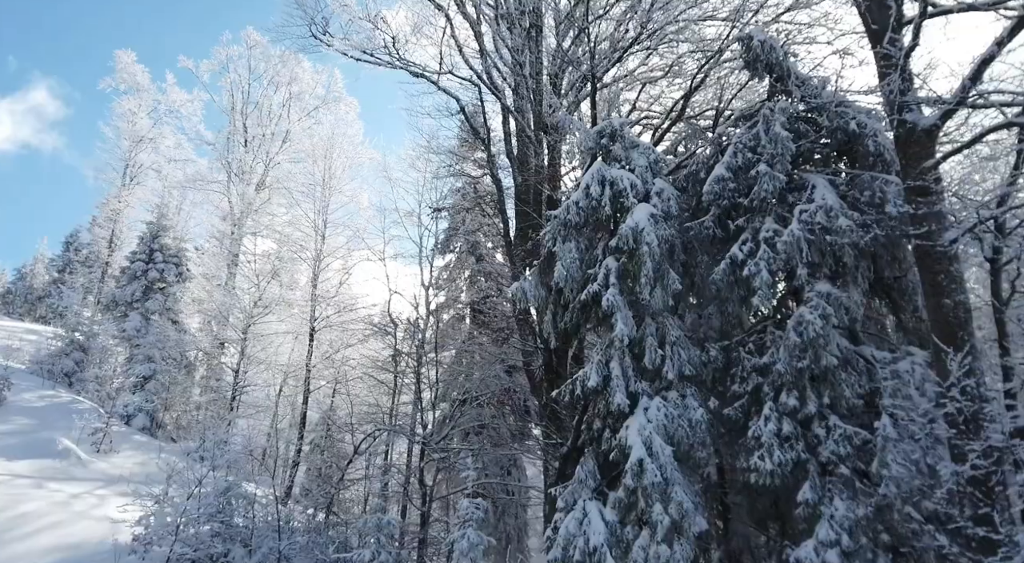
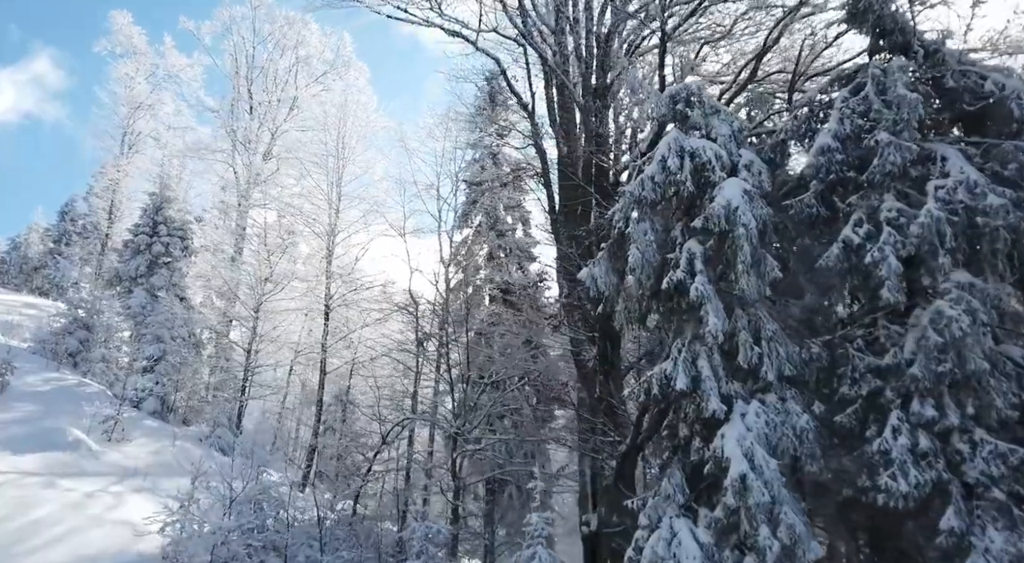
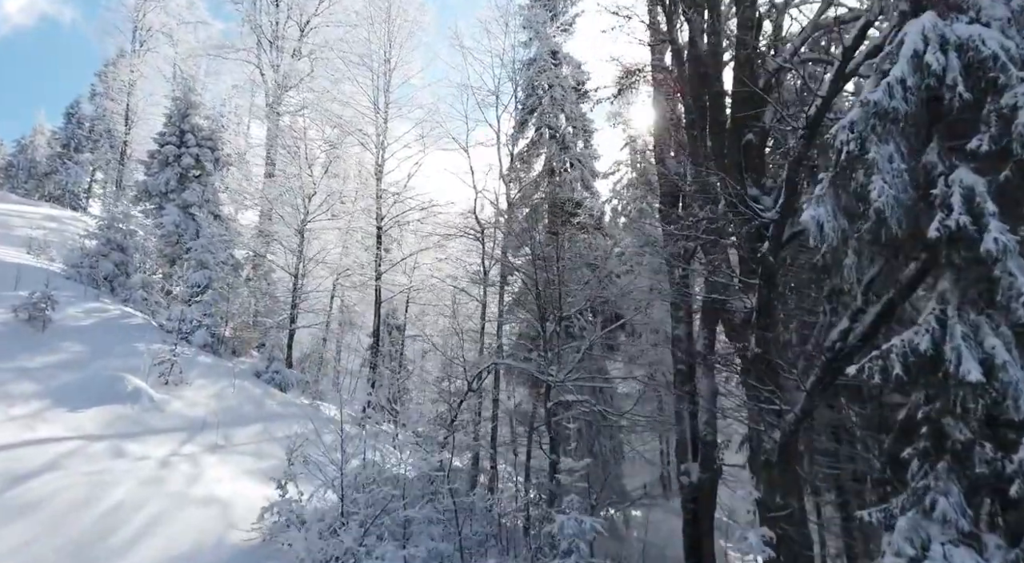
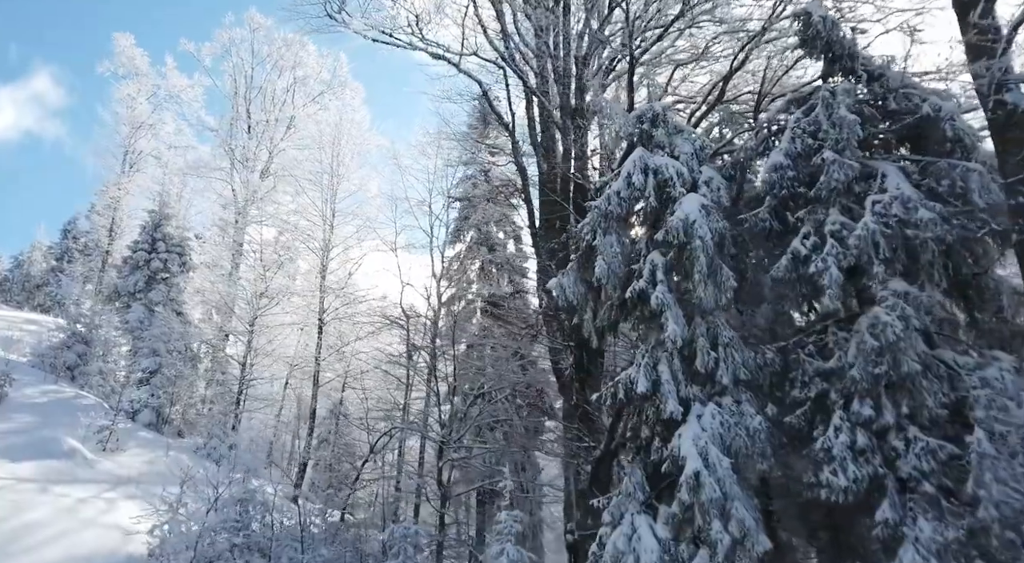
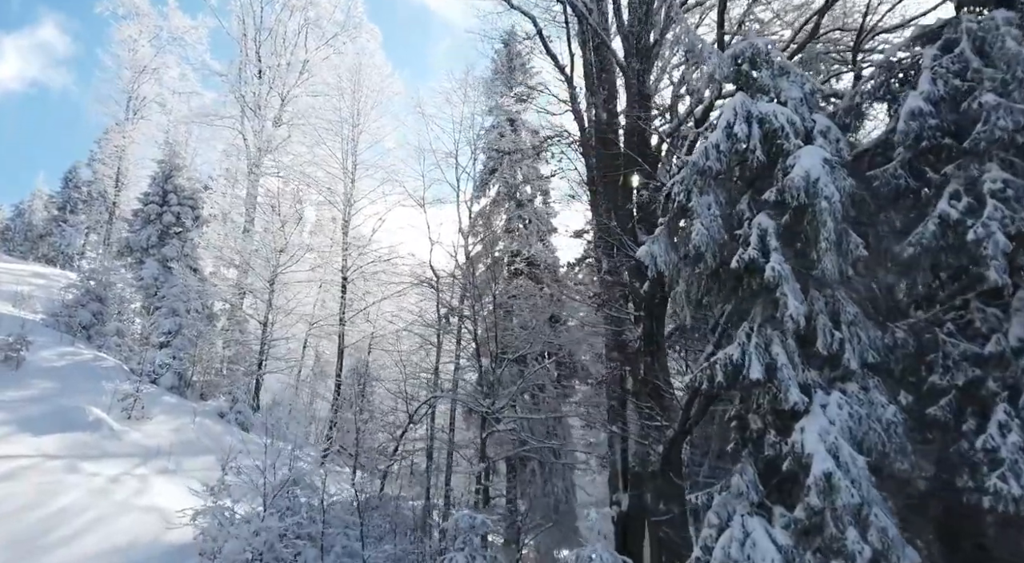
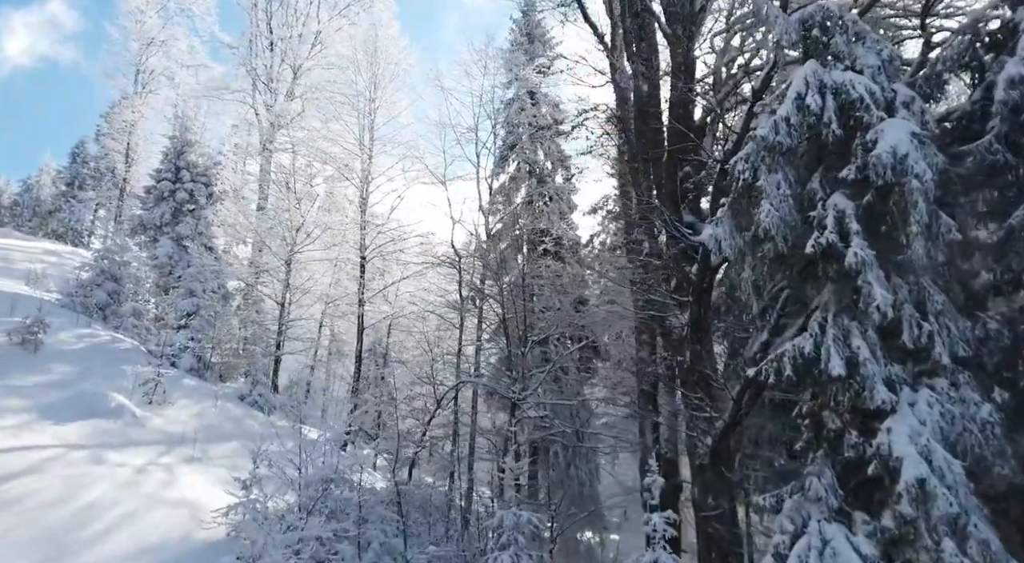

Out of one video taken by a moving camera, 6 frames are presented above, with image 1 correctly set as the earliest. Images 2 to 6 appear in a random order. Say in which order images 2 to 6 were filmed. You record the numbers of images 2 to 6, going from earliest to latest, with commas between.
4, 2, 5, 6, 3
